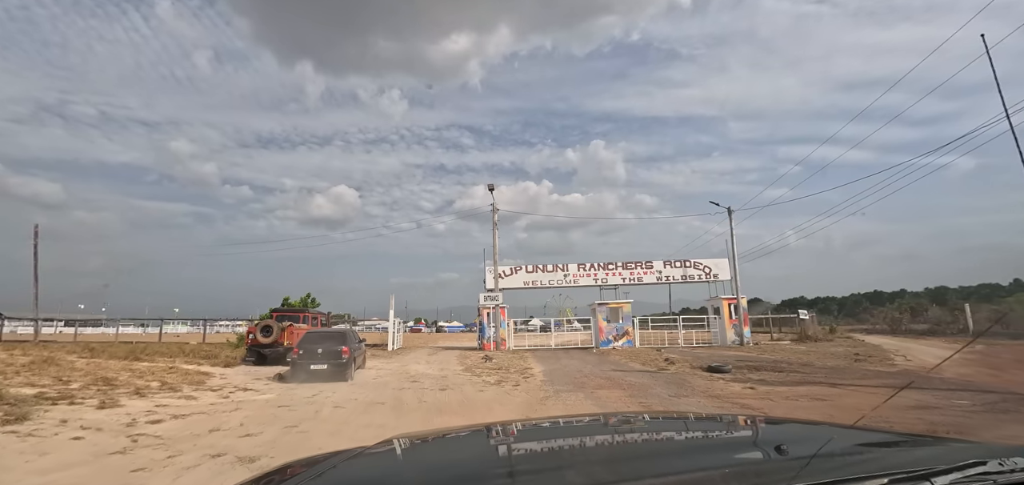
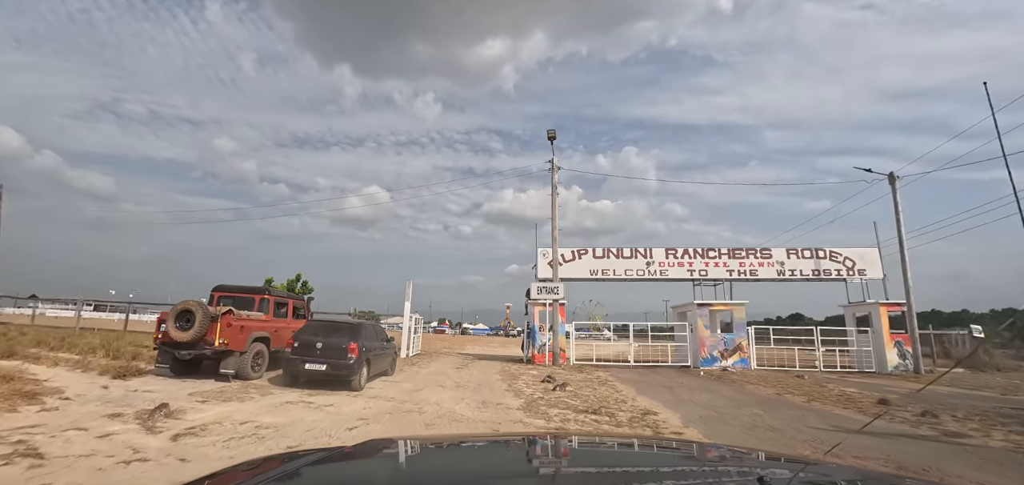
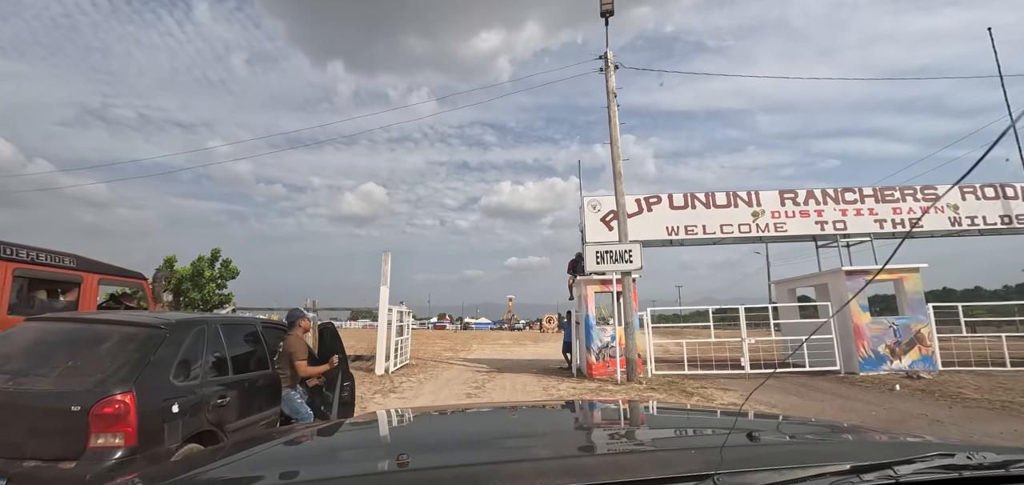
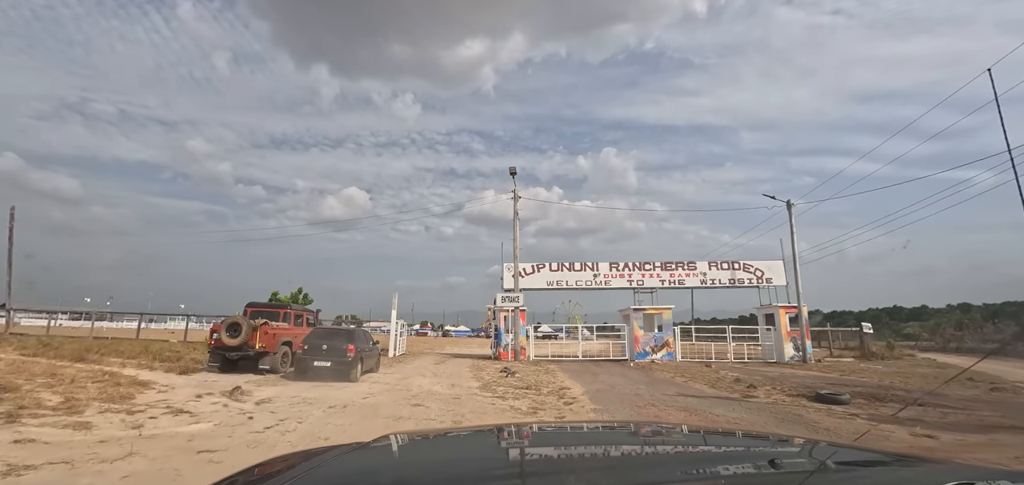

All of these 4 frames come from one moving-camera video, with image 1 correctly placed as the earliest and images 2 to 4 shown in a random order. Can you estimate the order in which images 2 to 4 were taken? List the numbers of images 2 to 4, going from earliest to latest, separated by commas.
4, 2, 3
